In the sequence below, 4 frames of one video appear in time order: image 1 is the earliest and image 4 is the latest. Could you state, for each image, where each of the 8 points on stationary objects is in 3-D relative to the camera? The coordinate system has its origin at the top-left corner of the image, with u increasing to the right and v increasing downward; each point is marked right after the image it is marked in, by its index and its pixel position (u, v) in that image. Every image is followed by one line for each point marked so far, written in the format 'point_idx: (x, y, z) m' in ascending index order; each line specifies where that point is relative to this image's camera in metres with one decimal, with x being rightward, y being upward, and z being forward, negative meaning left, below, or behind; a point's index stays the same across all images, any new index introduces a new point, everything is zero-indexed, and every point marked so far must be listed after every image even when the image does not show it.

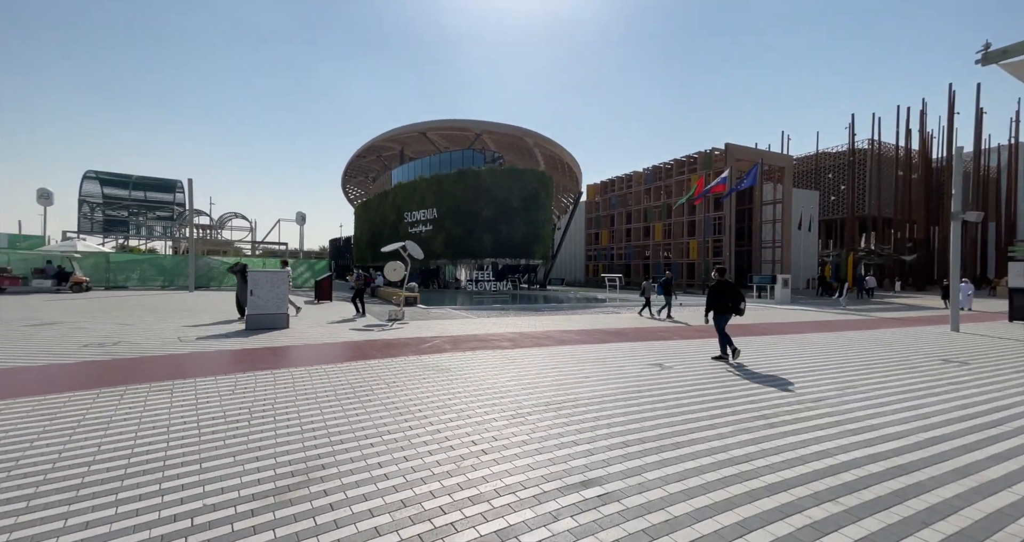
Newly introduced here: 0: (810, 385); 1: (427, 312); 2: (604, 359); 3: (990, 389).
0: (+3.4, -1.3, +5.3) m
1: (-2.5, -1.3, +12.9) m
2: (+1.2, -1.2, +6.3) m
3: (+5.8, -1.5, +5.6) m
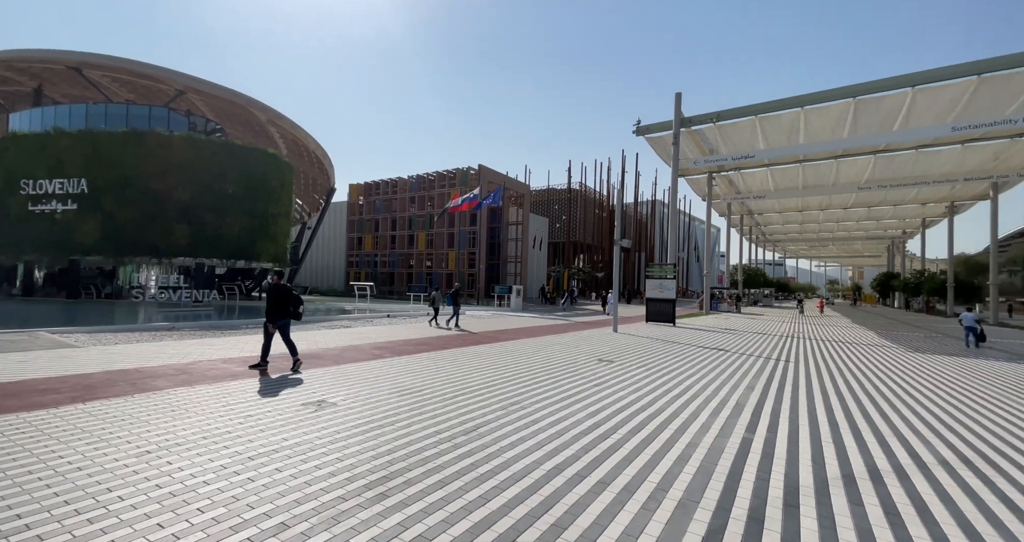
0: (-0.4, -1.5, +5.1) m
1: (-9.3, -1.2, +8.7) m
2: (-2.8, -1.4, +4.9) m
3: (+1.5, -1.8, +6.7) m
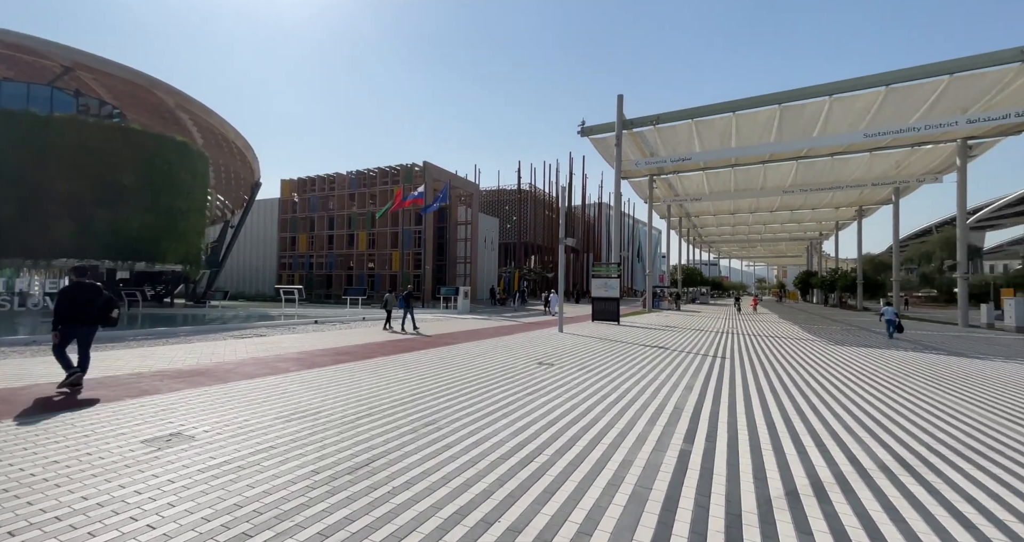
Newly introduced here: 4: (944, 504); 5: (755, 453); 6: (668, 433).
0: (-1.2, -1.5, +4.4) m
1: (-10.5, -1.3, +6.9) m
2: (-3.6, -1.4, +3.9) m
3: (+0.5, -1.8, +6.1) m
4: (+3.3, -1.7, +3.4) m
5: (+2.4, -1.7, +4.4) m
6: (+1.7, -1.7, +4.8) m
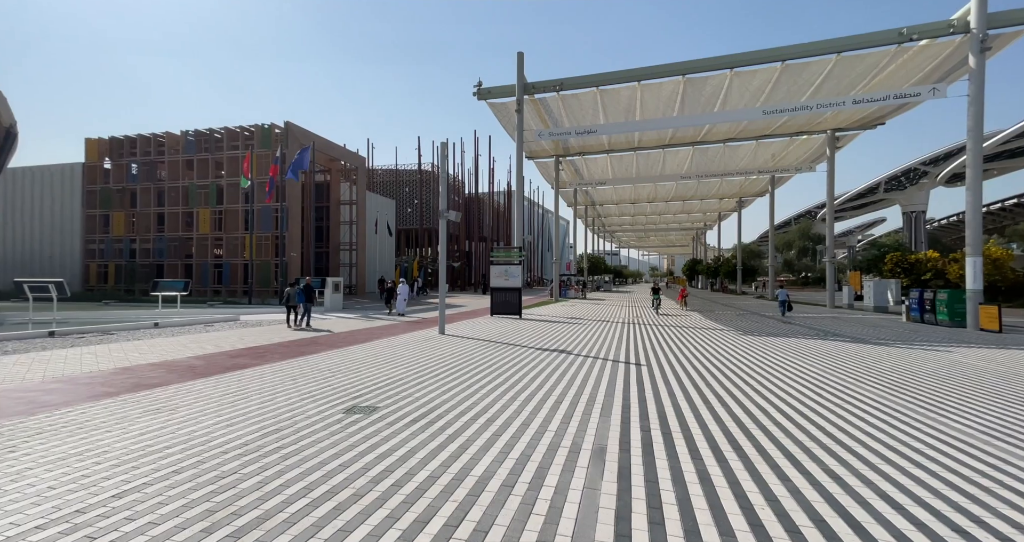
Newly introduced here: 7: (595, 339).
0: (-2.7, -1.4, +0.3) m
1: (-12.3, -1.2, +1.0) m
2: (-4.9, -1.2, -0.7) m
3: (-1.3, -1.5, +2.3) m
4: (+1.9, -1.5, +0.2) m
5: (+0.8, -1.5, +1.0) m
6: (+0.1, -1.5, +1.3) m
7: (+2.8, -2.2, +14.5) m
